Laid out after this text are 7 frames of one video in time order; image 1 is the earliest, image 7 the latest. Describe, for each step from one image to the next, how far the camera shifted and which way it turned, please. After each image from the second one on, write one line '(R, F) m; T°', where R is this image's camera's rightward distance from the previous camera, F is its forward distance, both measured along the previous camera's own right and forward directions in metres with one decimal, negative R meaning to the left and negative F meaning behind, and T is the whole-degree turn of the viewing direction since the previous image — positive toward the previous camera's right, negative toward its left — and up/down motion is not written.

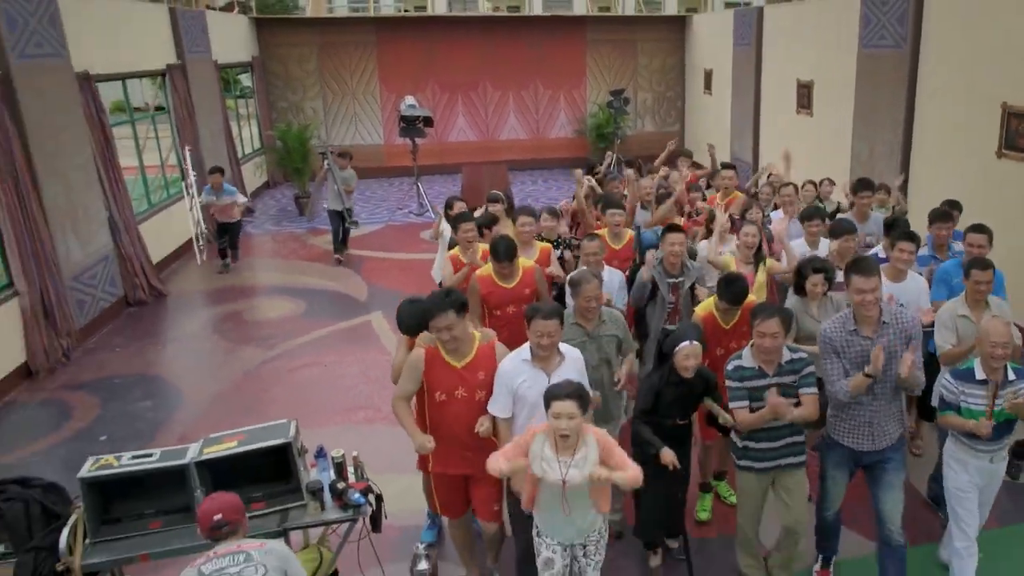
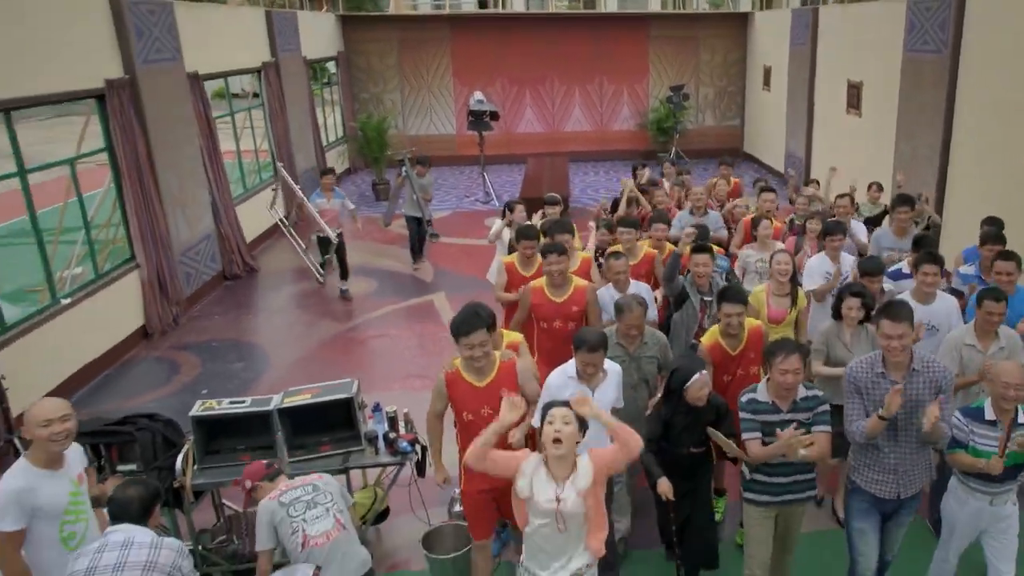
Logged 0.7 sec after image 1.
(+0.3, -0.6) m; -6°
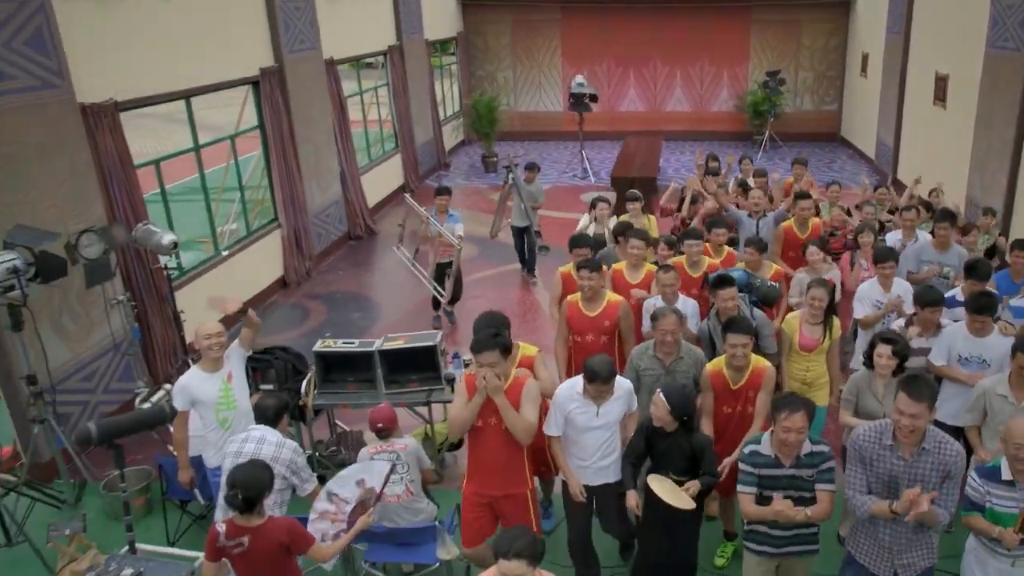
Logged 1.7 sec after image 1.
(+0.5, -0.9) m; -10°
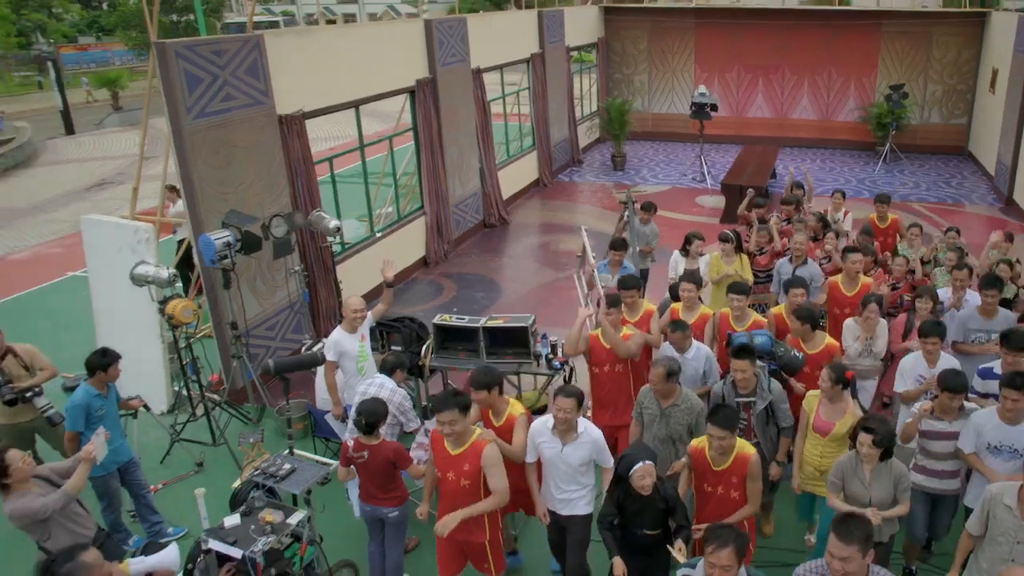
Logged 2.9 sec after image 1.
(+0.7, -1.1) m; -13°
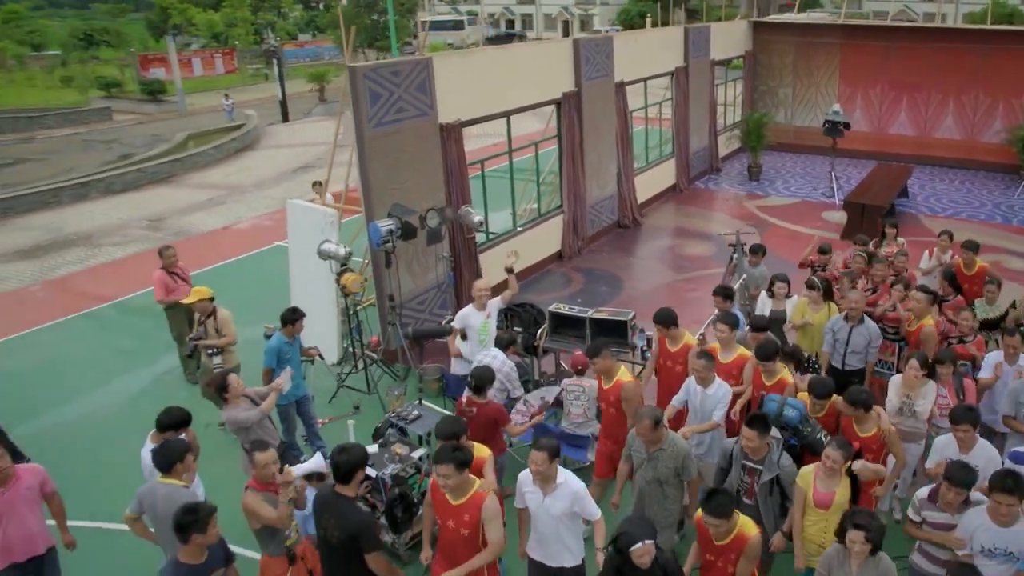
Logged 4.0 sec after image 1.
(+0.8, -1.2) m; -14°
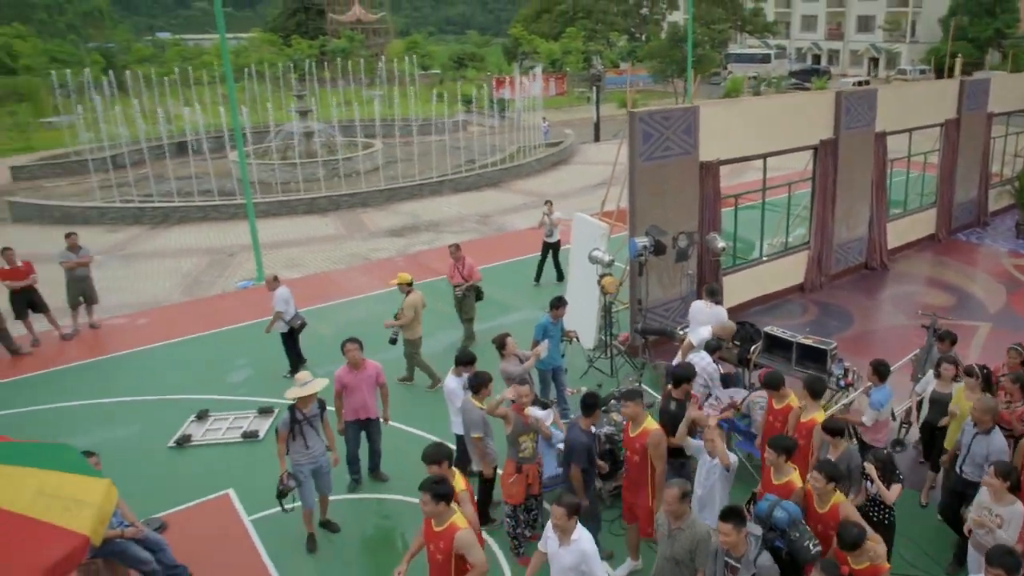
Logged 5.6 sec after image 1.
(+1.5, -2.3) m; -25°
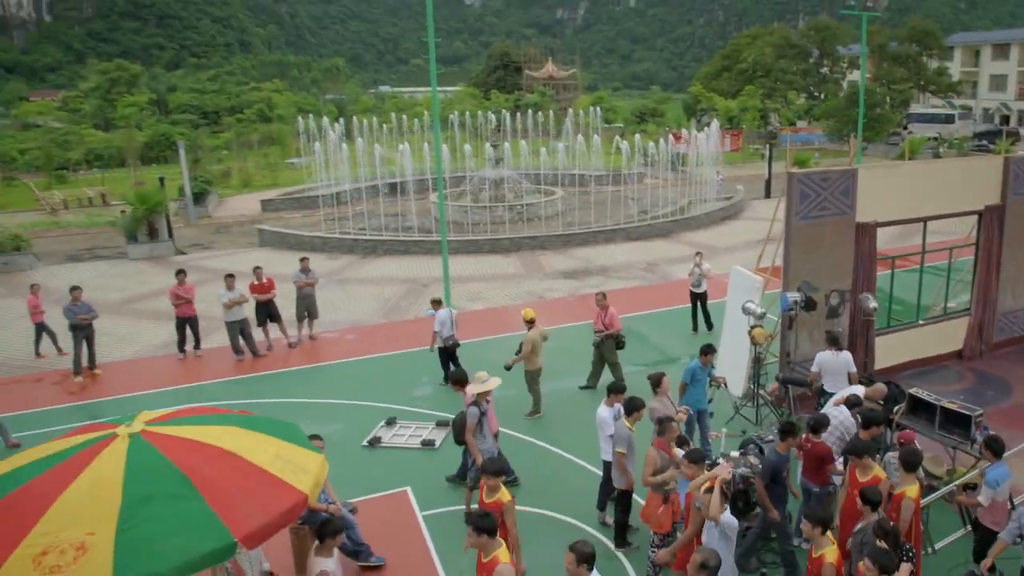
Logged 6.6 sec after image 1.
(+0.7, -1.7) m; -15°
